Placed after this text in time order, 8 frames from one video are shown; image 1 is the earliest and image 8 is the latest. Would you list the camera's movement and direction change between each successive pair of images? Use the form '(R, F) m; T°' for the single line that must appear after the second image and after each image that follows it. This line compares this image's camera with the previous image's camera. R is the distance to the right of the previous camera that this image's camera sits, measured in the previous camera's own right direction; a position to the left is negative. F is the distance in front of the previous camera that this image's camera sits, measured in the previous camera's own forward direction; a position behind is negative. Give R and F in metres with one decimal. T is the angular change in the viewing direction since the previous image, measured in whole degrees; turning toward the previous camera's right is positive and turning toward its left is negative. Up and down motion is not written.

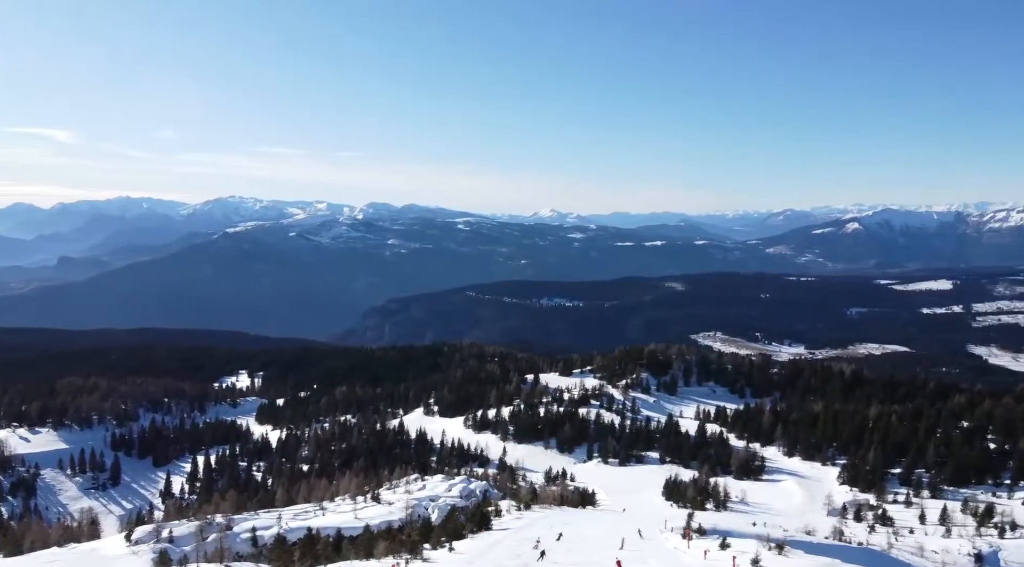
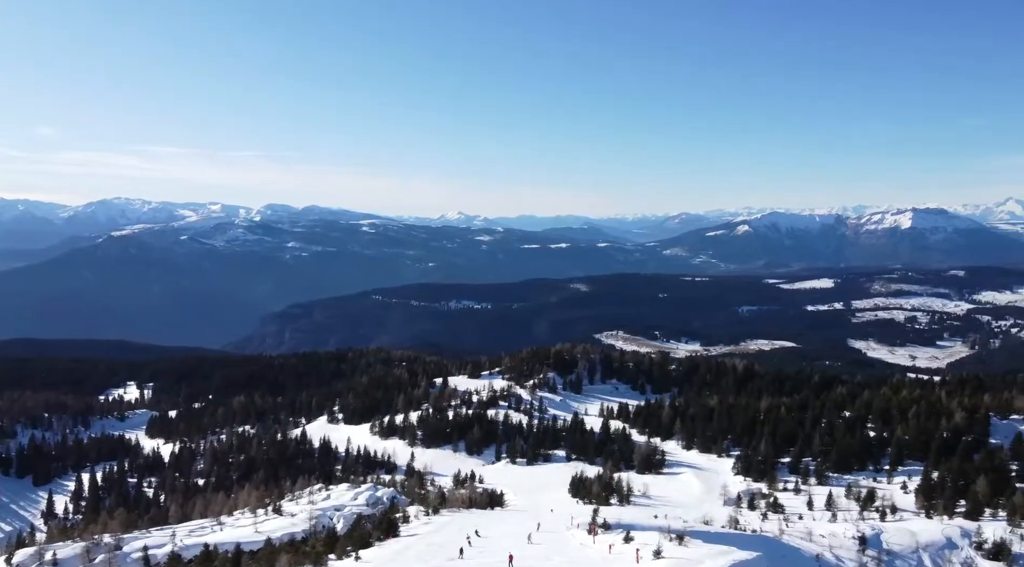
(-0.4, -1.0) m; +7°
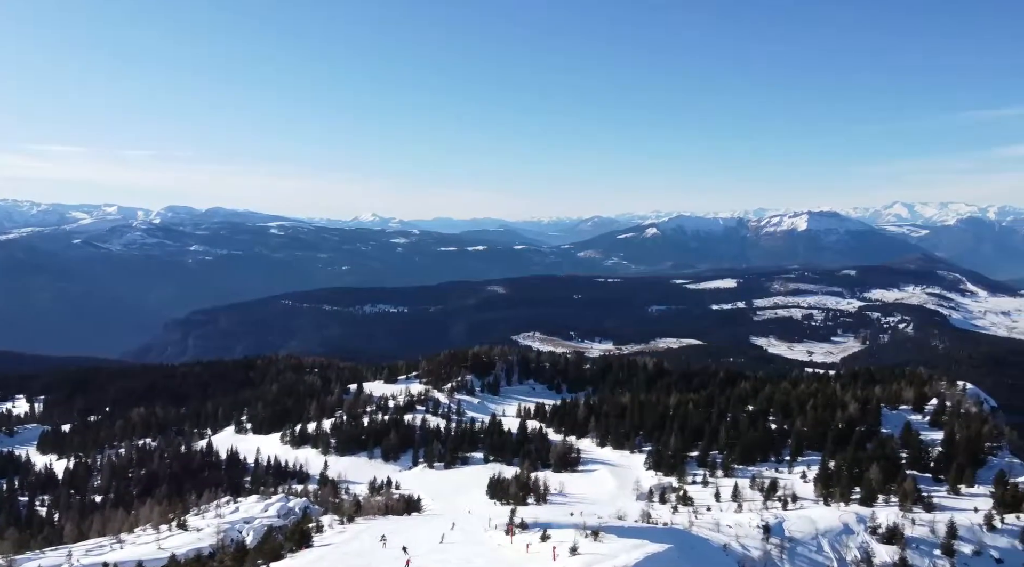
(-0.5, -0.8) m; +6°
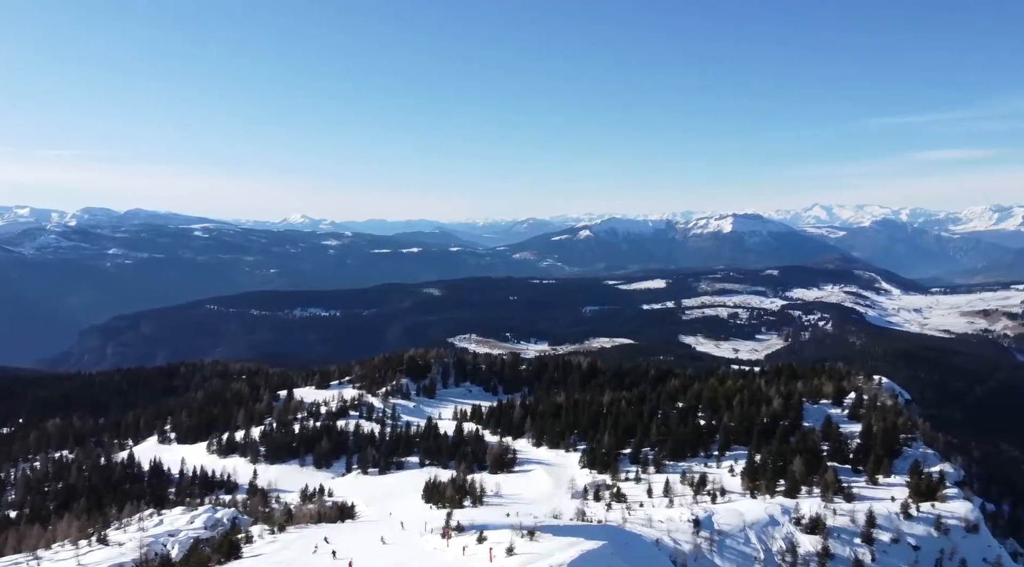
(-0.5, -0.6) m; +5°
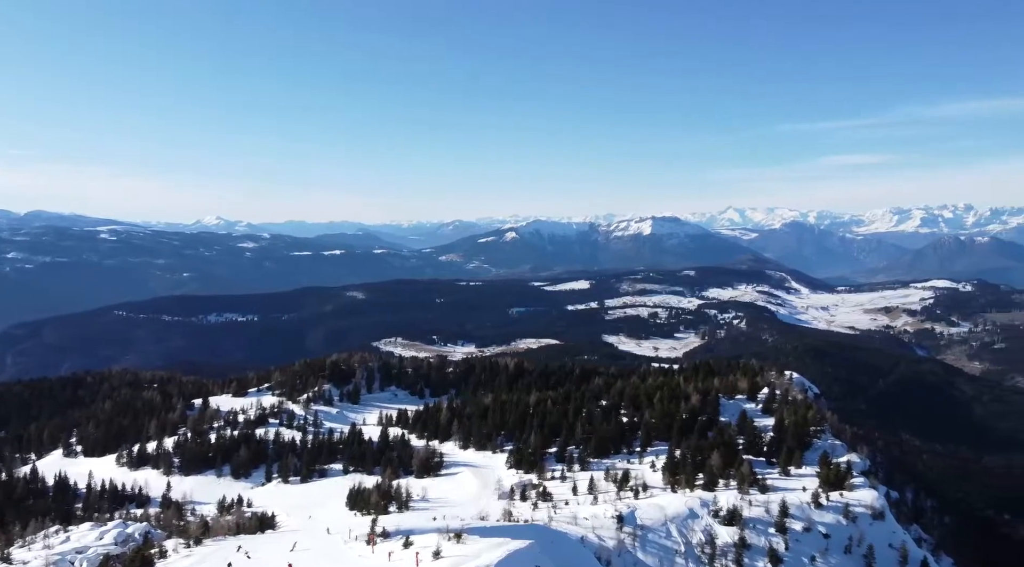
(-0.8, -0.6) m; +5°
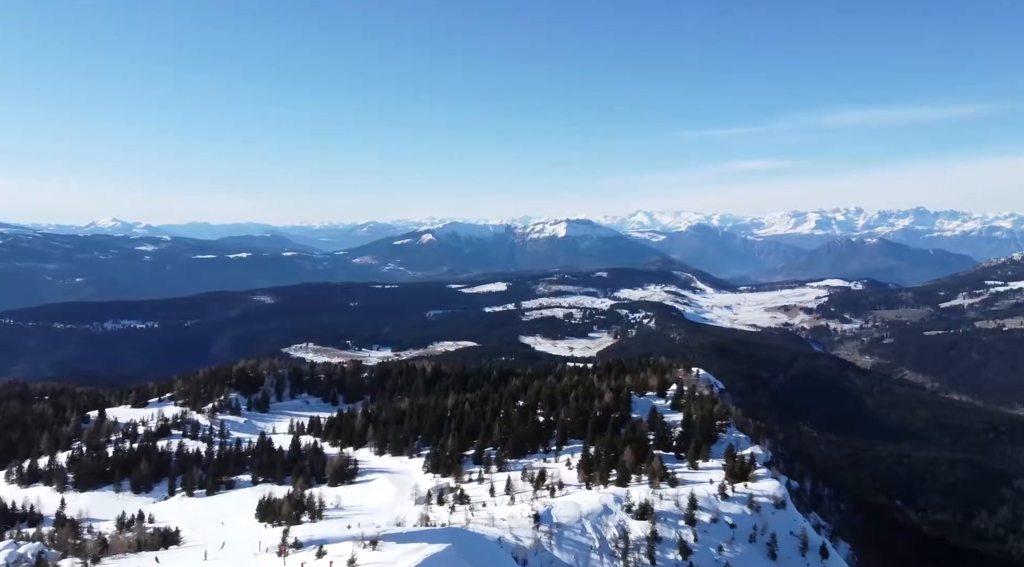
(-1.3, -0.4) m; +6°
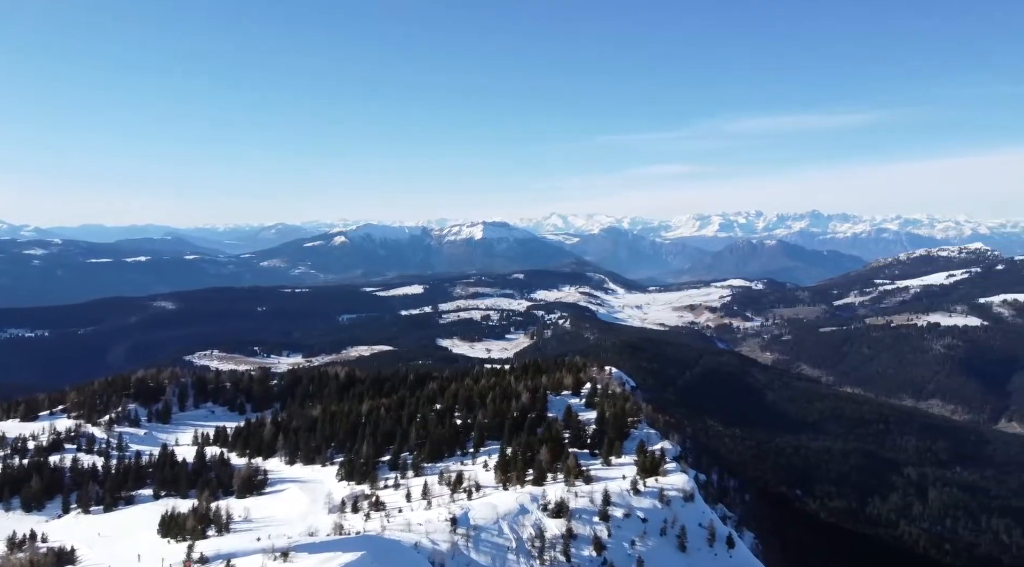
(-1.6, -0.1) m; +7°
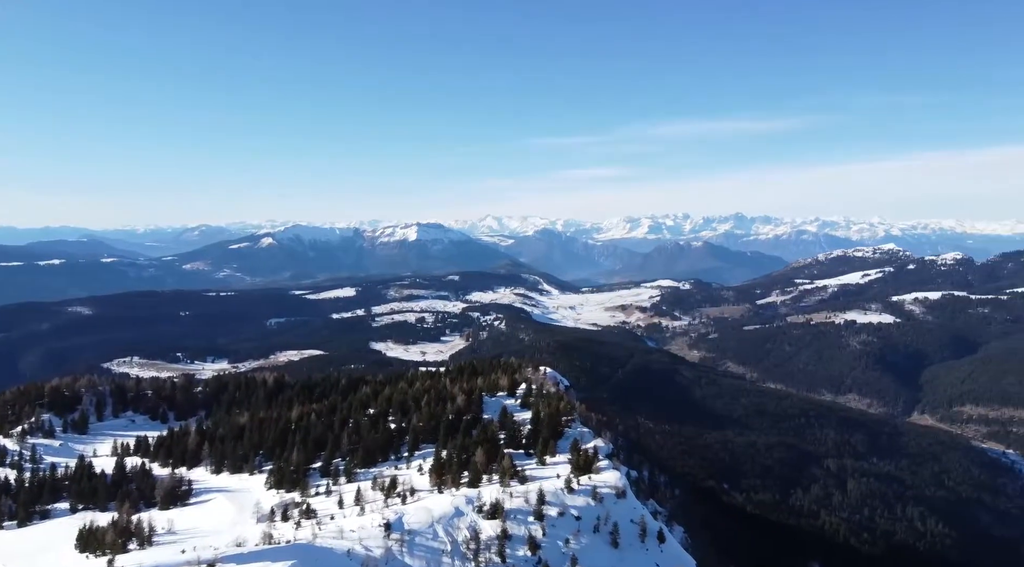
(-1.6, 0.0) m; +5°
